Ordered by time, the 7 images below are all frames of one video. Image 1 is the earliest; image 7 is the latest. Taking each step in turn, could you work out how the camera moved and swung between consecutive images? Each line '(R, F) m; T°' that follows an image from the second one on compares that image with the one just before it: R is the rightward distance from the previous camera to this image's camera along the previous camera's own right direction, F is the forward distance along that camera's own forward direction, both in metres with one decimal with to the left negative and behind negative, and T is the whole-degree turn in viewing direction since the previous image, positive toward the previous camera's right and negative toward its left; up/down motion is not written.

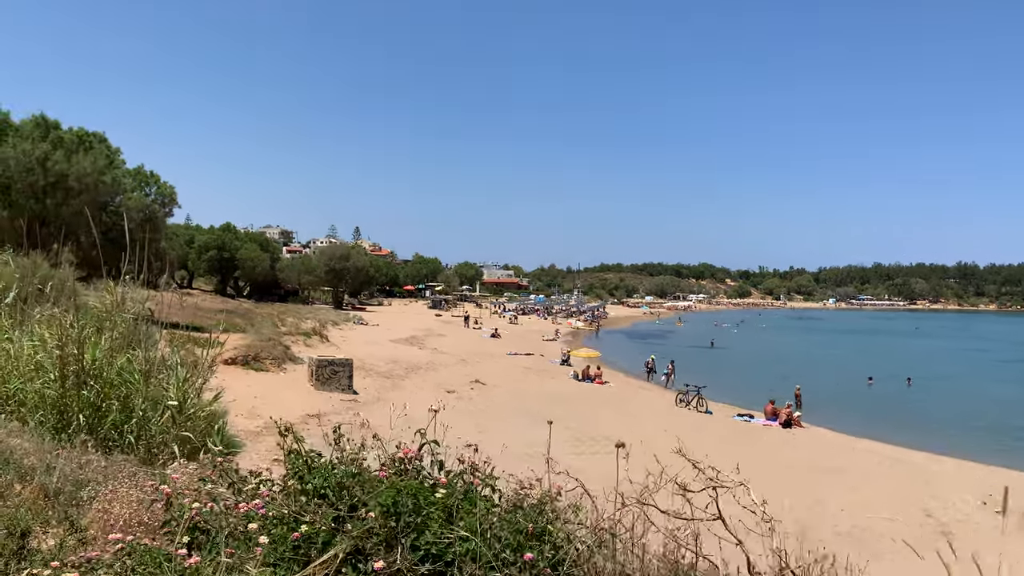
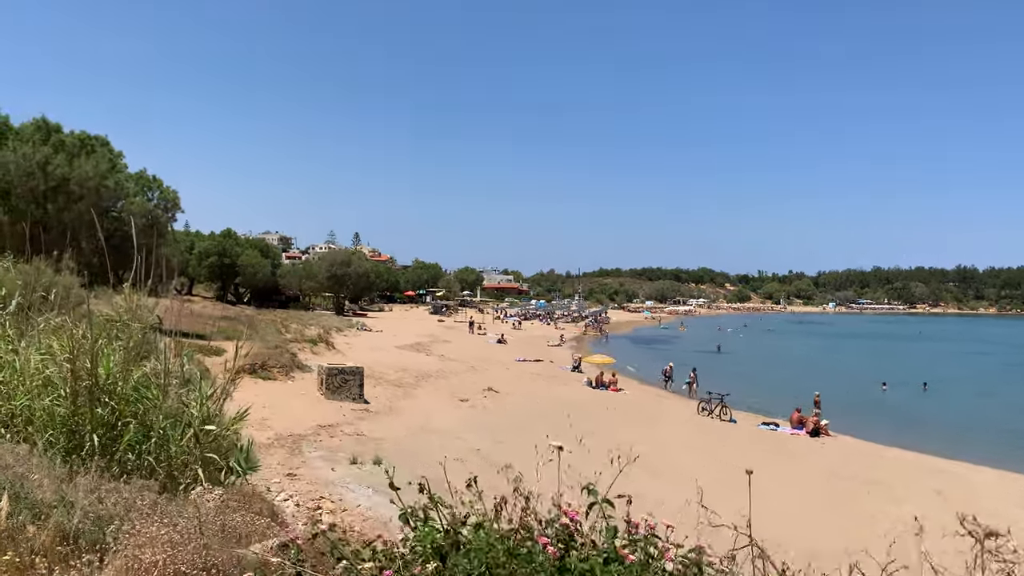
(-0.5, +0.4) m; 0°
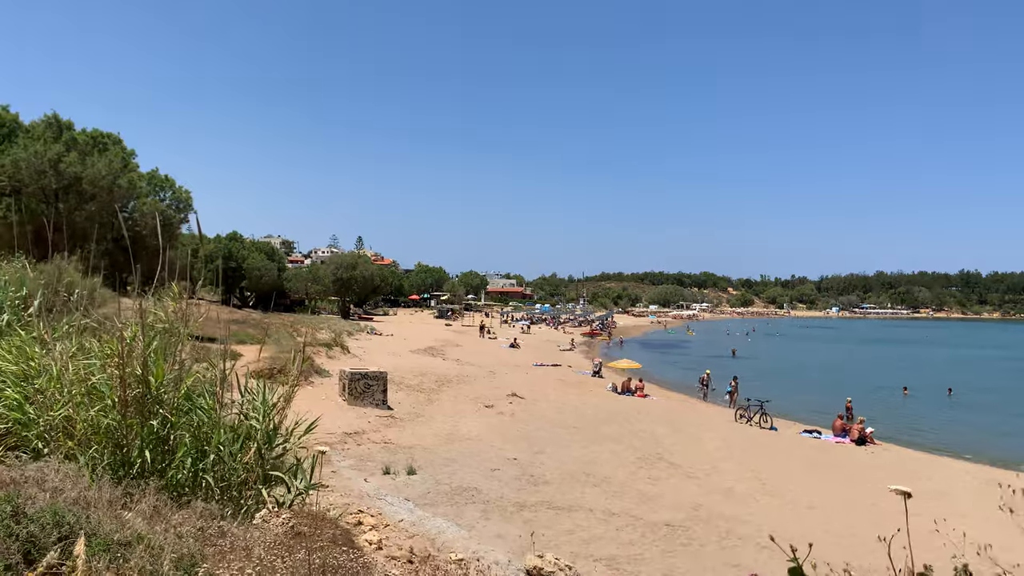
(-0.8, +0.5) m; 0°
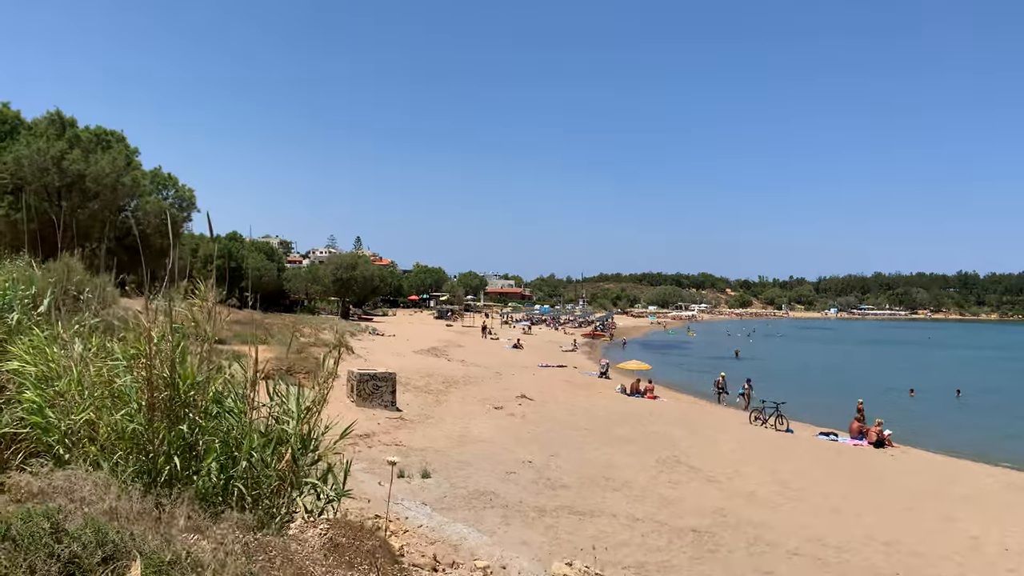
(-0.4, +0.2) m; 0°
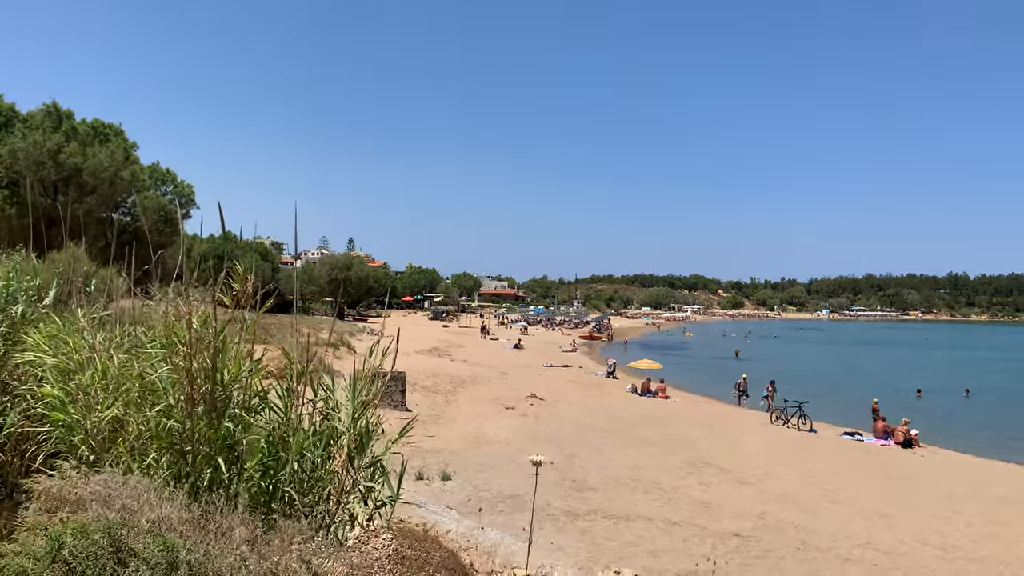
(-0.6, +0.4) m; +1°
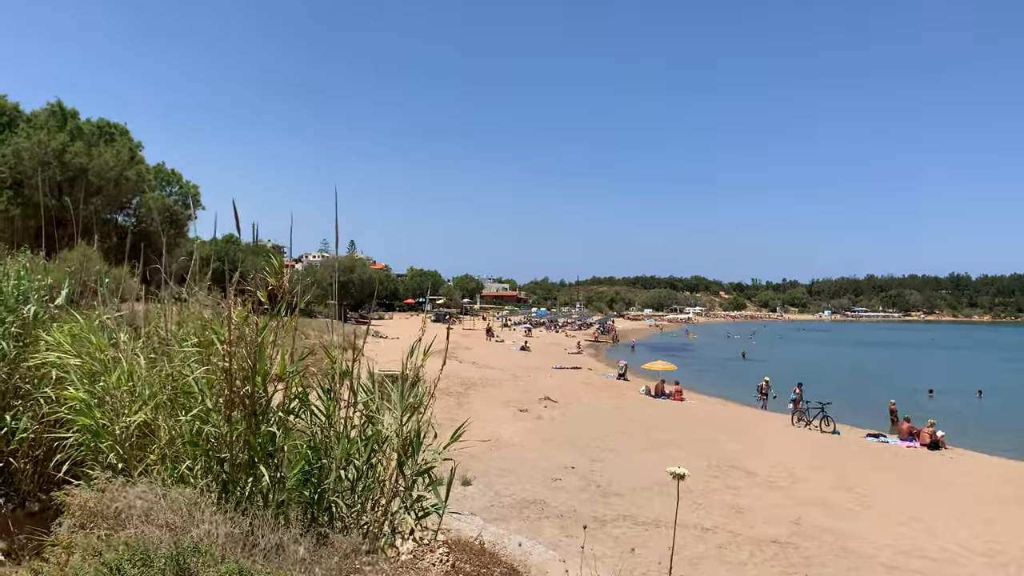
(-0.4, +0.3) m; 0°
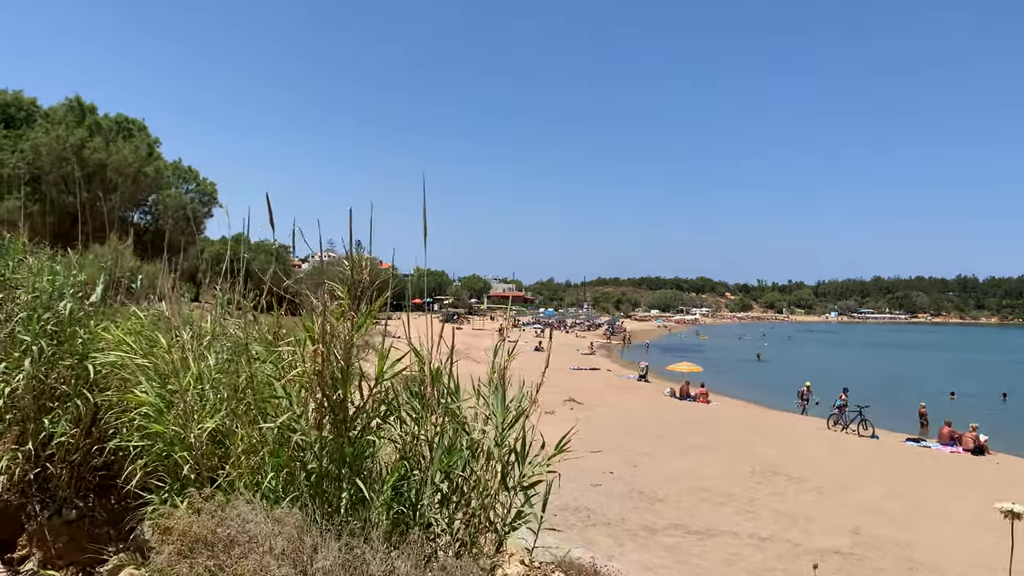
(-0.6, +0.3) m; 0°
